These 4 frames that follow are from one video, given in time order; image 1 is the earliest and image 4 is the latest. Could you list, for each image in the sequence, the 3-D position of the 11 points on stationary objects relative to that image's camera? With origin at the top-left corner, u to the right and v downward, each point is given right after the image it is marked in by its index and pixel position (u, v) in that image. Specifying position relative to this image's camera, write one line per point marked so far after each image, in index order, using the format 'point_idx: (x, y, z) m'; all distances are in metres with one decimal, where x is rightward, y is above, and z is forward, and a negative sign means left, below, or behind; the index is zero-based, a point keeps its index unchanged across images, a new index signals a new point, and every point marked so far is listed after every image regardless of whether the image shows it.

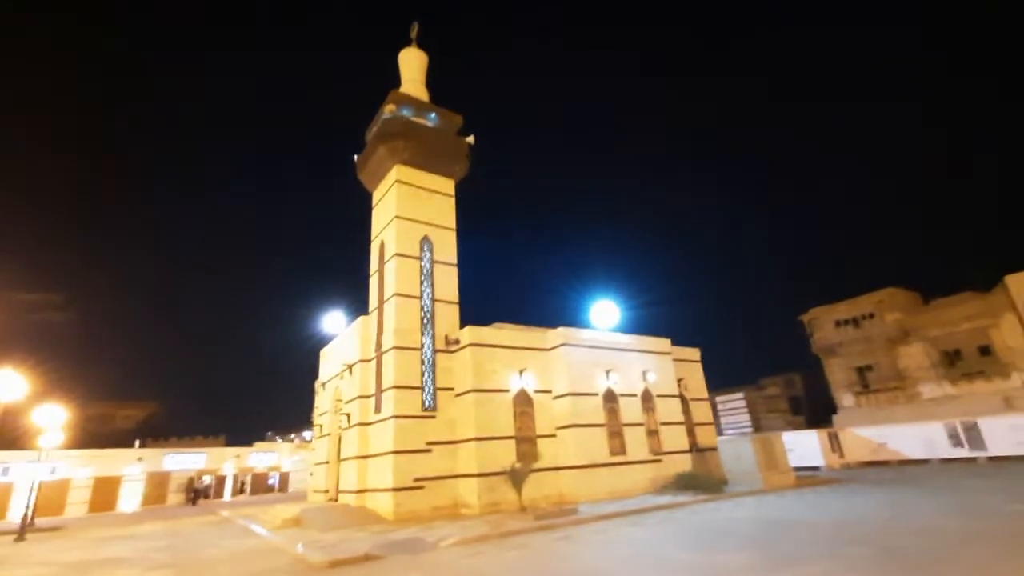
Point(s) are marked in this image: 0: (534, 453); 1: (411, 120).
0: (+0.8, -5.7, +16.8) m
1: (-4.1, +6.9, +19.7) m
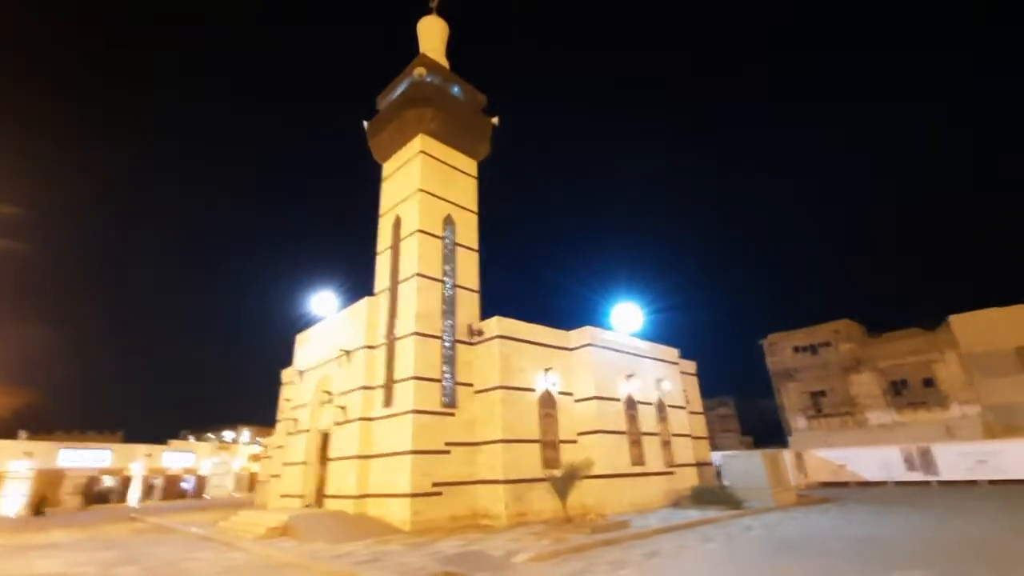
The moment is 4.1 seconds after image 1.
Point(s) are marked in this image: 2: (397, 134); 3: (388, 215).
0: (+1.5, -5.5, +15.5) m
1: (-2.7, +7.4, +18.1) m
2: (-4.2, +5.7, +17.9) m
3: (-4.5, +2.6, +17.4) m
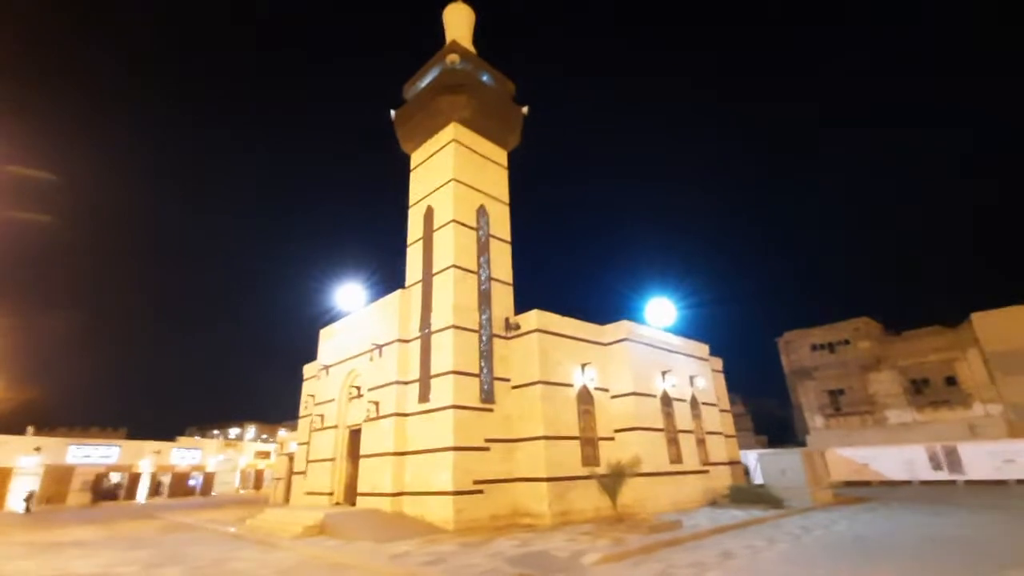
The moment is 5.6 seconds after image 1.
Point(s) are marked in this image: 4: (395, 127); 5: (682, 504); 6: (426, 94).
0: (+2.6, -5.2, +15.1) m
1: (-1.5, +7.7, +17.6) m
2: (-3.0, +5.9, +17.4) m
3: (-3.2, +2.9, +16.9) m
4: (-4.4, +6.1, +18.5) m
5: (+5.6, -7.1, +15.9) m
6: (-3.1, +7.0, +17.6) m
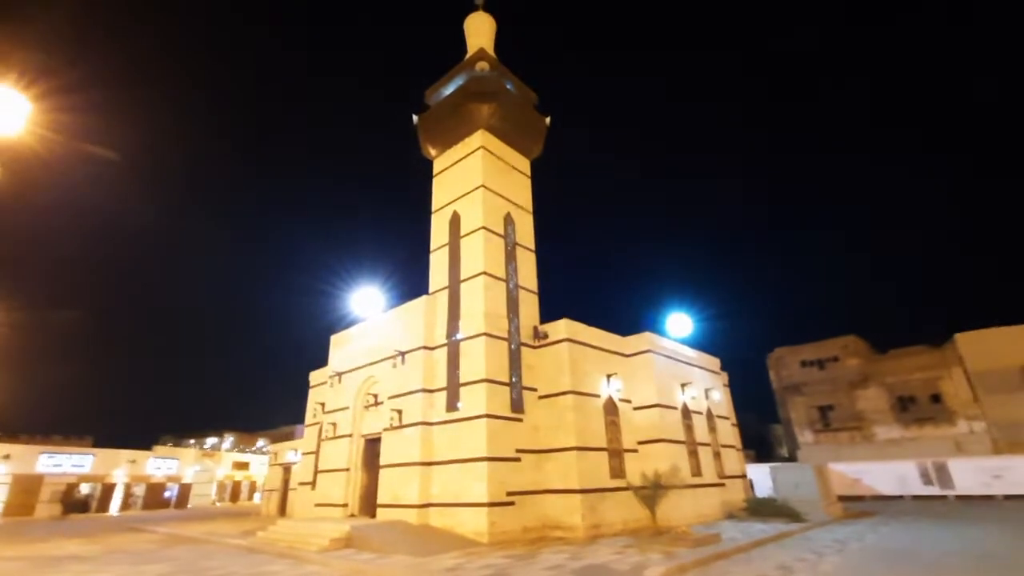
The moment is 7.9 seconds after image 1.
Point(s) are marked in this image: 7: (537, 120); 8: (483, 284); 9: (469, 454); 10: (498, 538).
0: (+3.4, -5.6, +14.9) m
1: (-0.5, +7.4, +17.6) m
2: (-2.1, +5.7, +17.3) m
3: (-2.4, +2.6, +16.8) m
4: (-3.5, +5.9, +18.3) m
5: (+6.3, -7.5, +15.9) m
6: (-2.1, +6.8, +17.5) m
7: (+1.0, +6.5, +18.7) m
8: (-0.9, +0.1, +14.6) m
9: (-1.2, -4.5, +13.0) m
10: (-0.3, -6.3, +12.2) m
